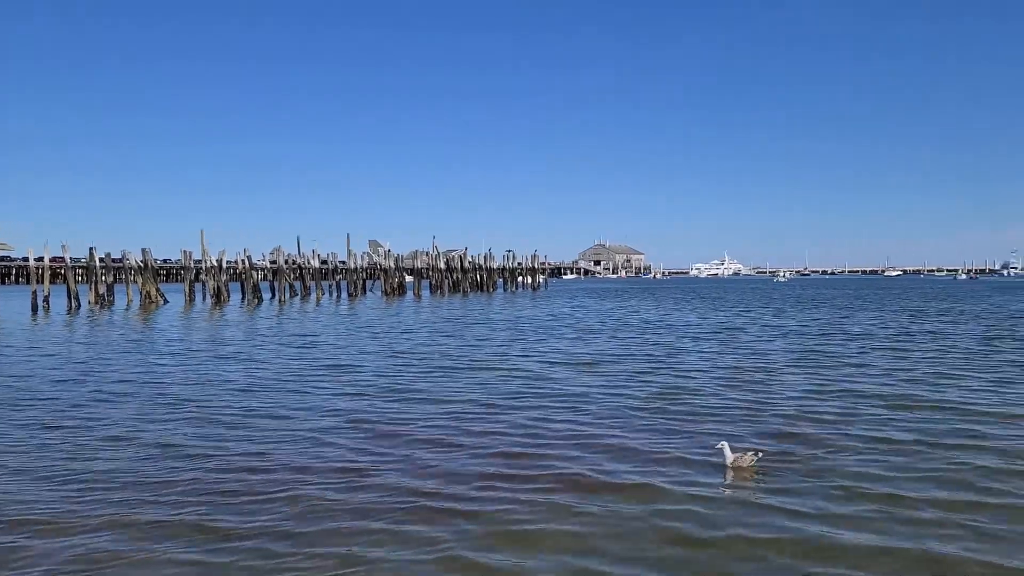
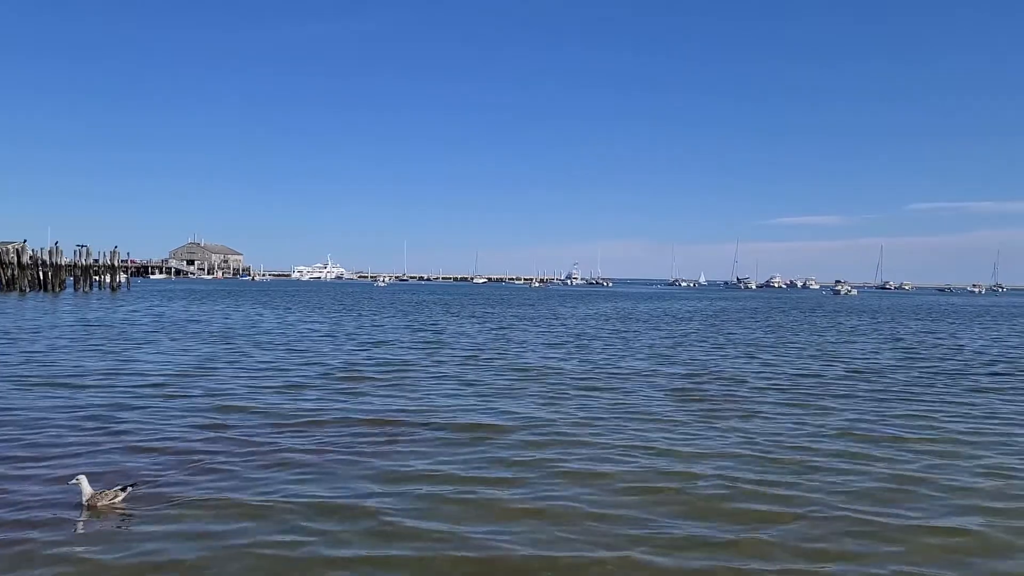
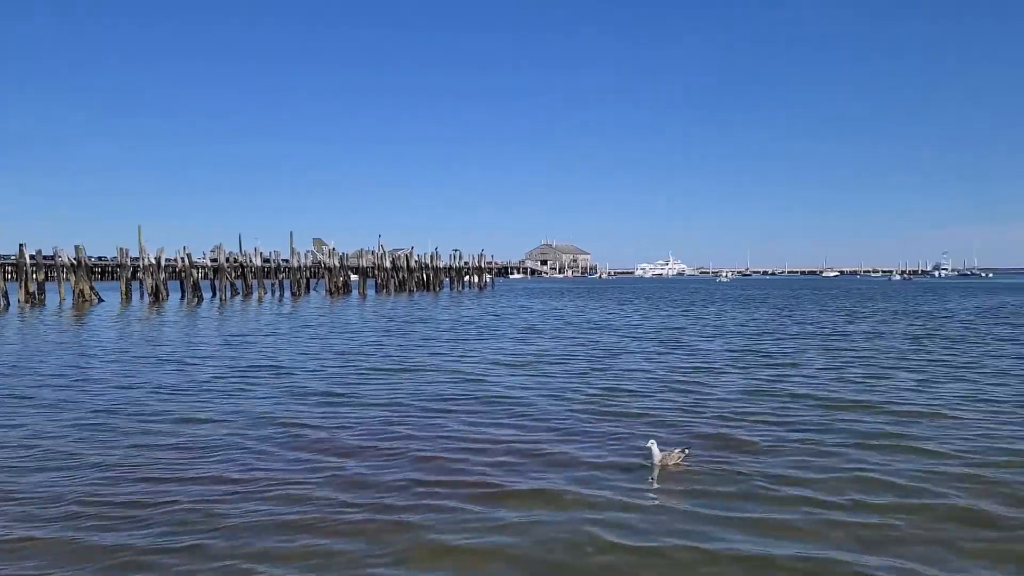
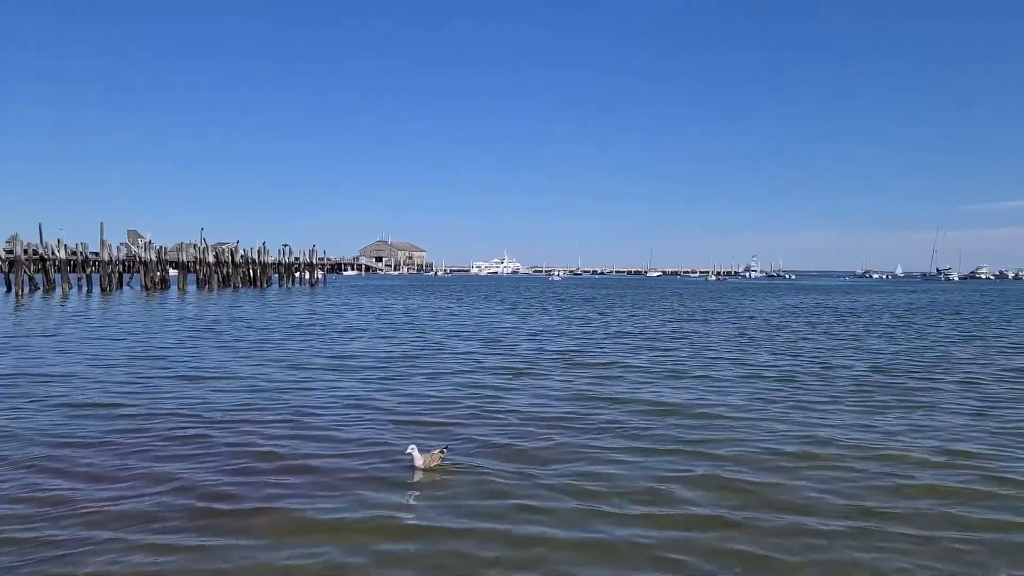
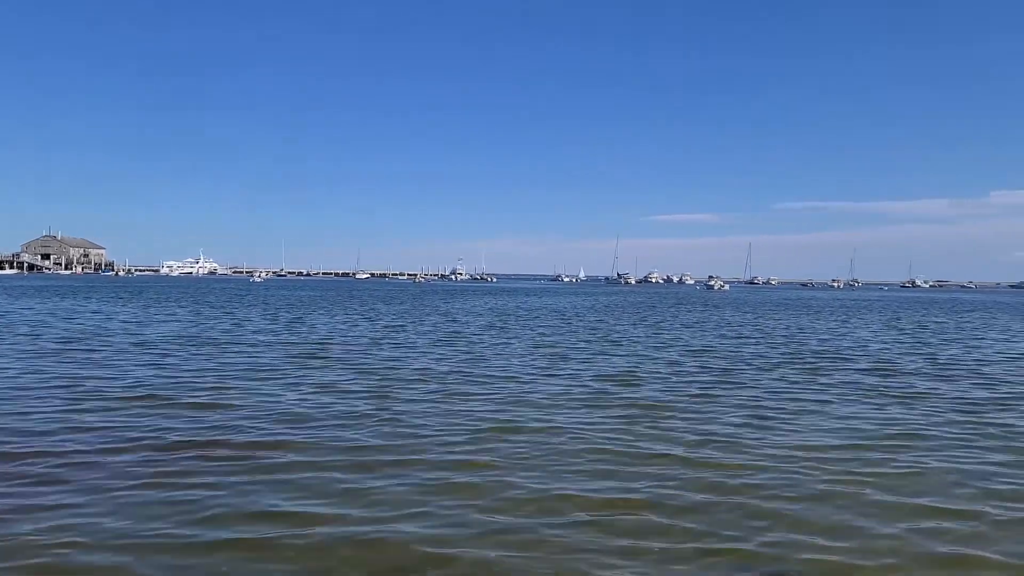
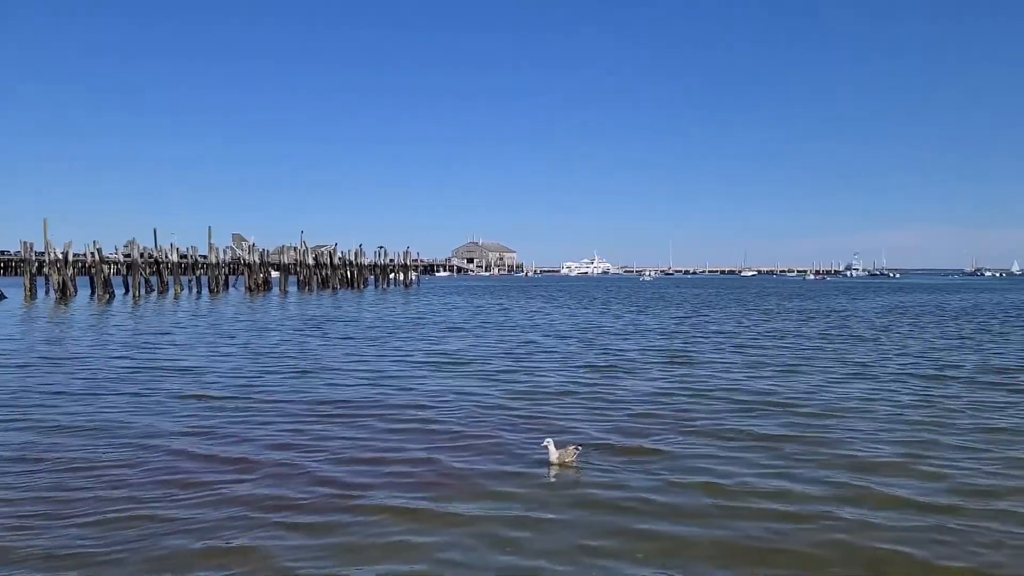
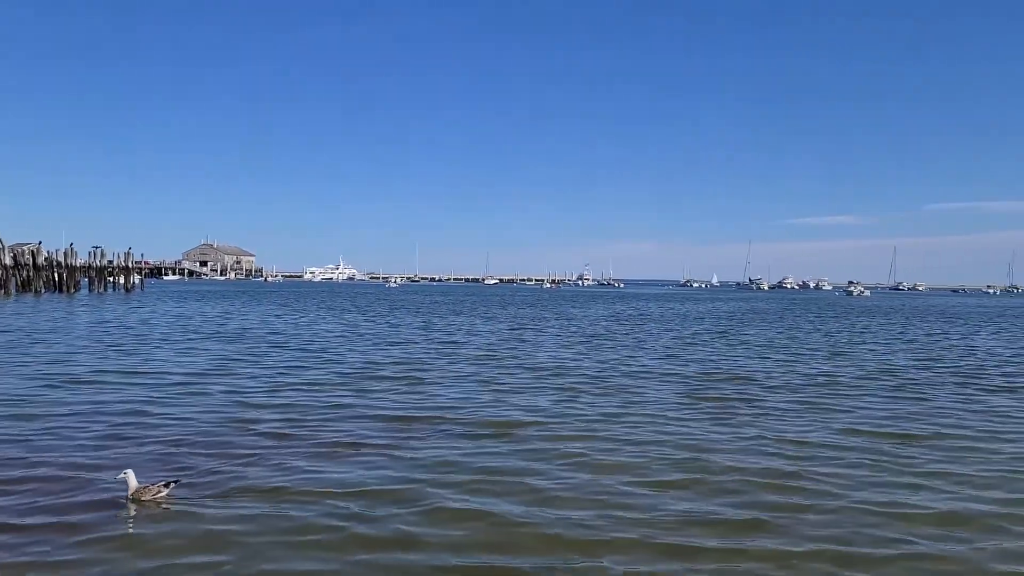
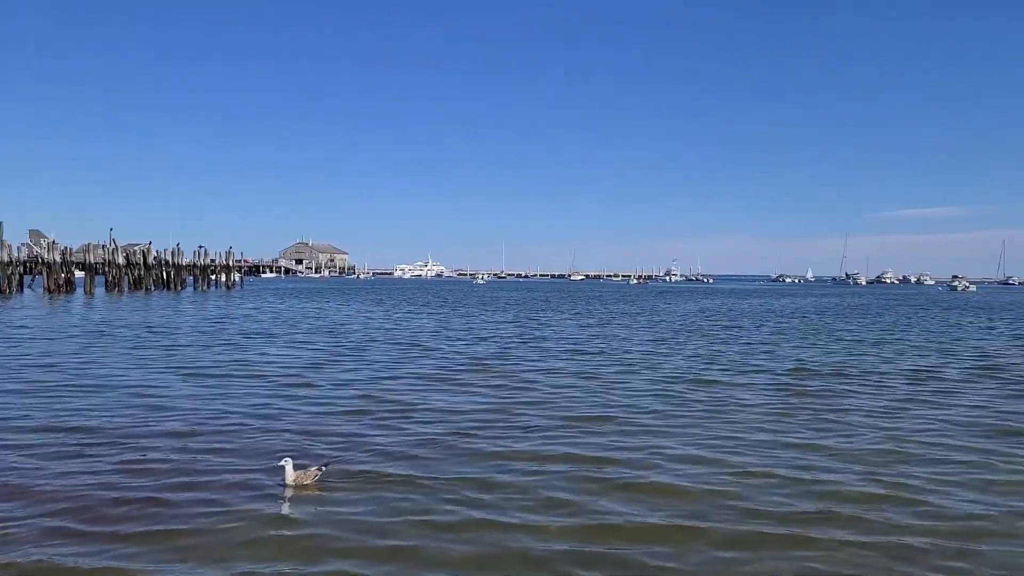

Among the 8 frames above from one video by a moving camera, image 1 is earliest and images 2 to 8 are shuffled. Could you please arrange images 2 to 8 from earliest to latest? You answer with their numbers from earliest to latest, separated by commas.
3, 6, 4, 8, 7, 2, 5
